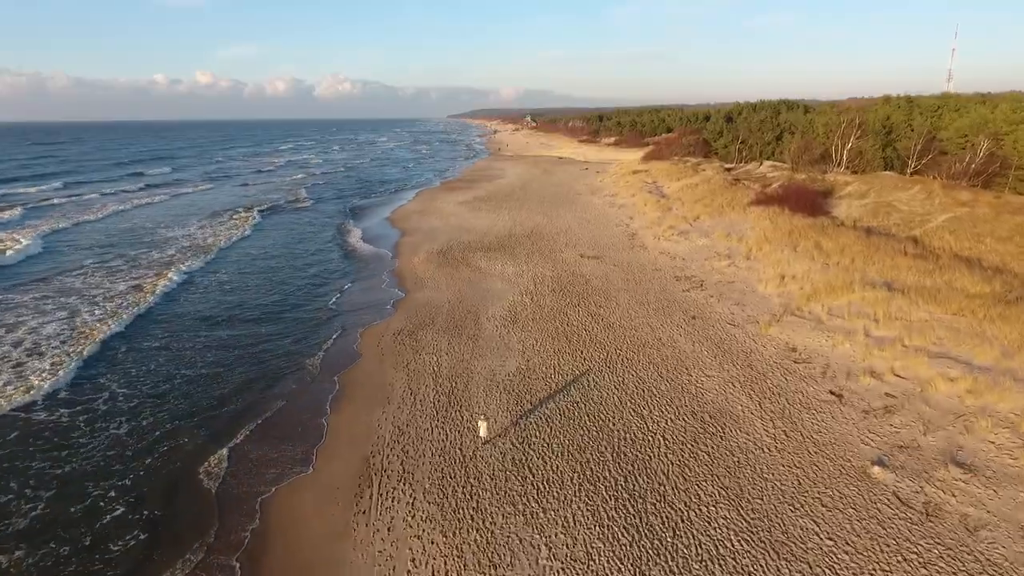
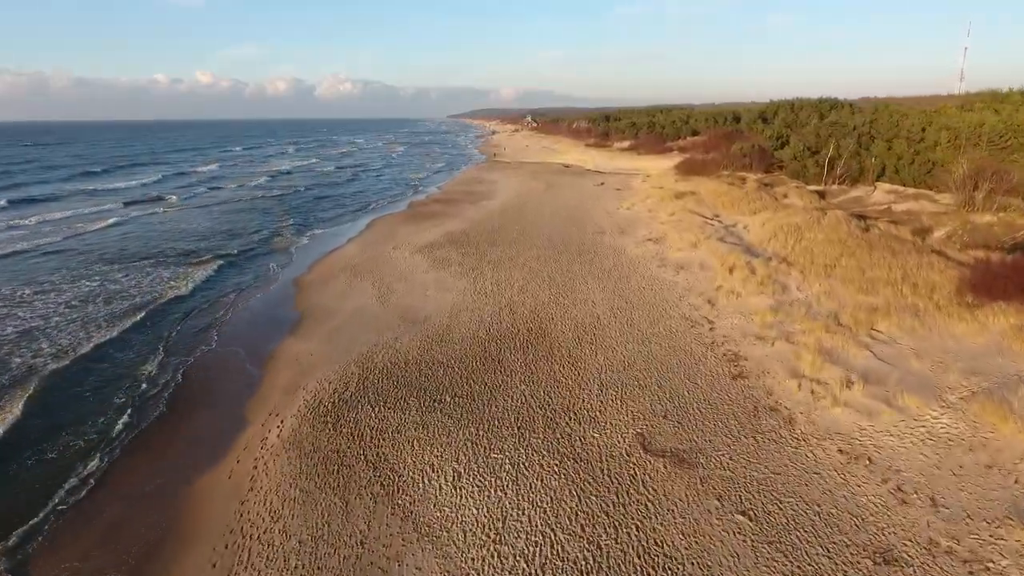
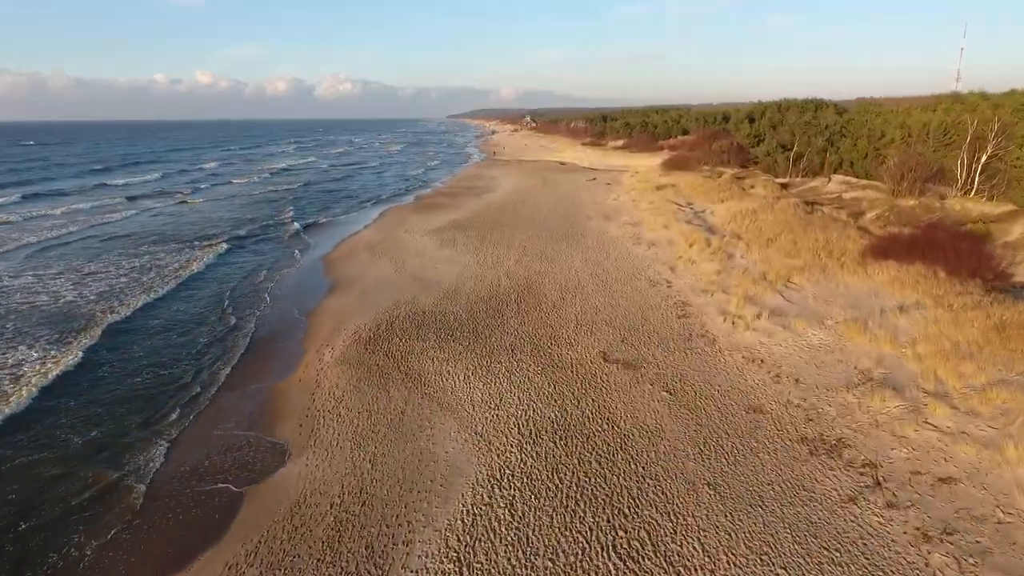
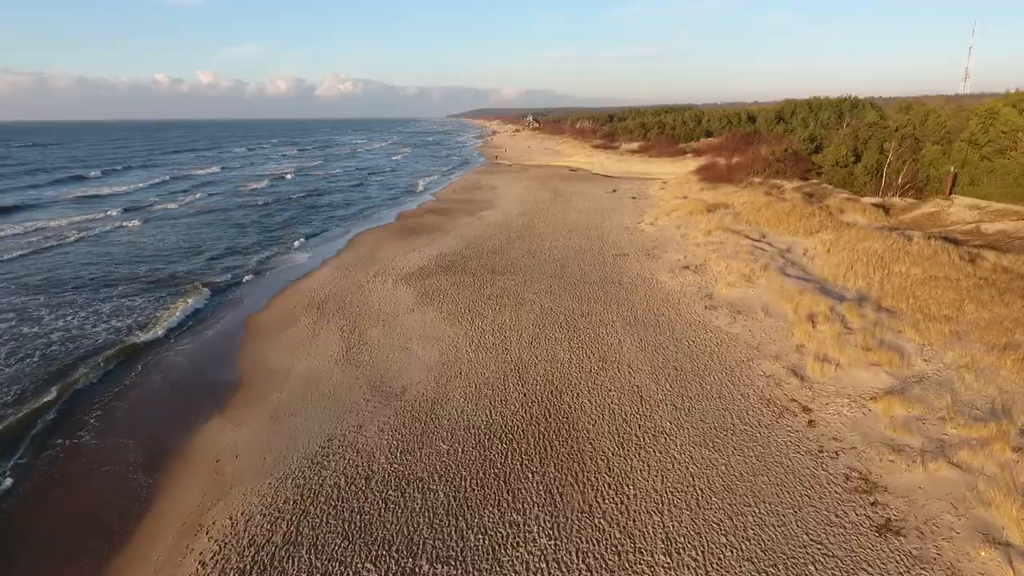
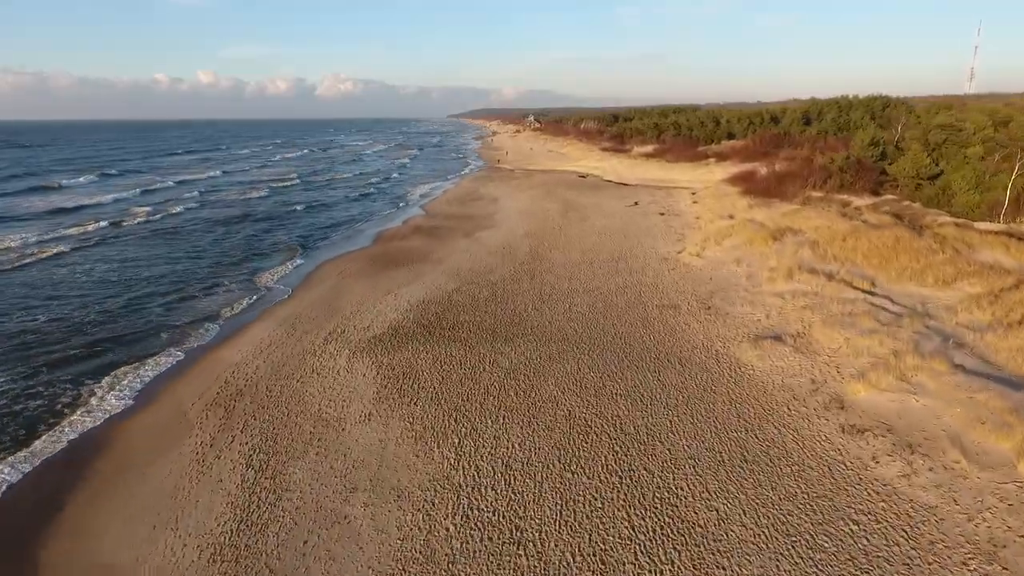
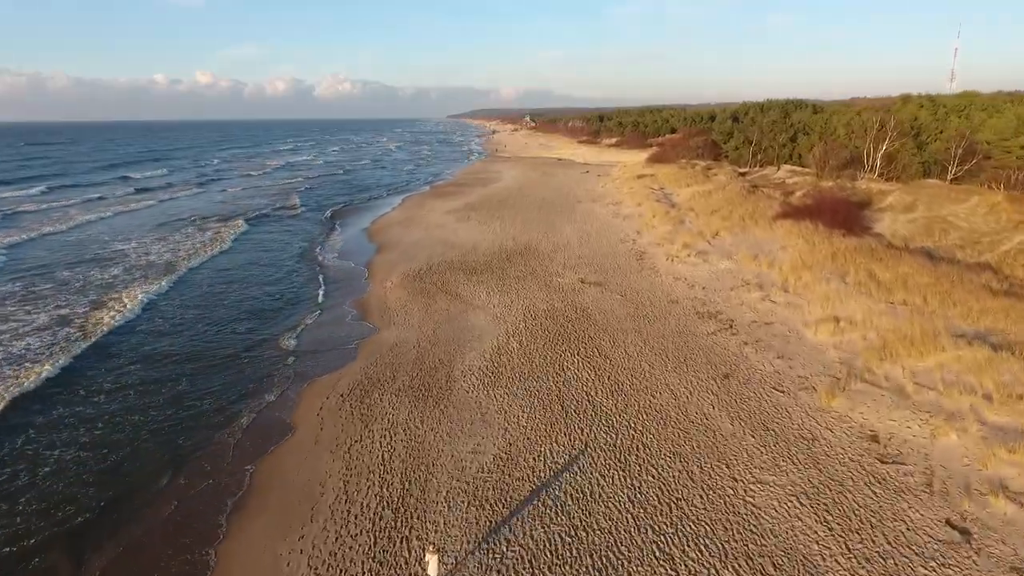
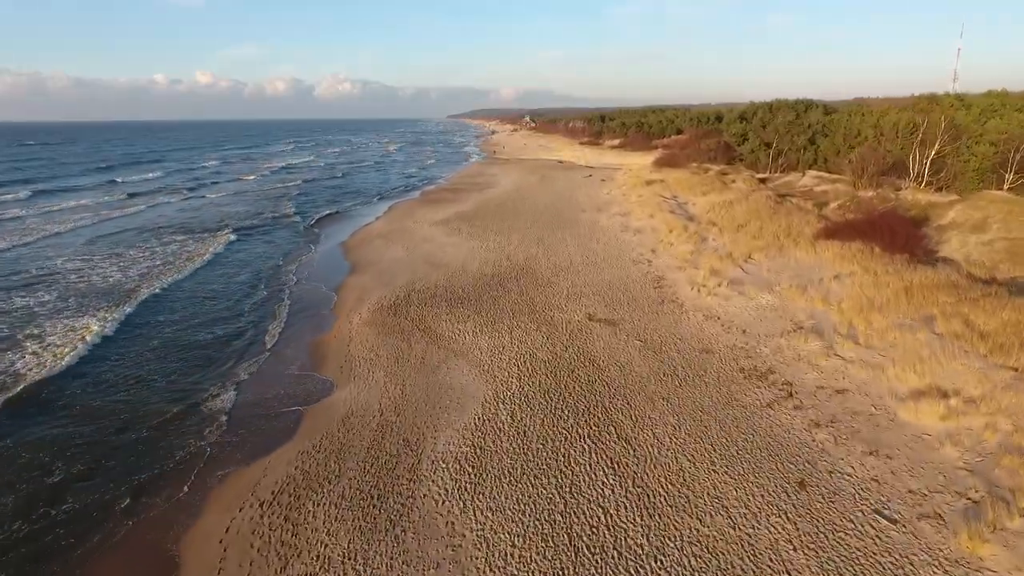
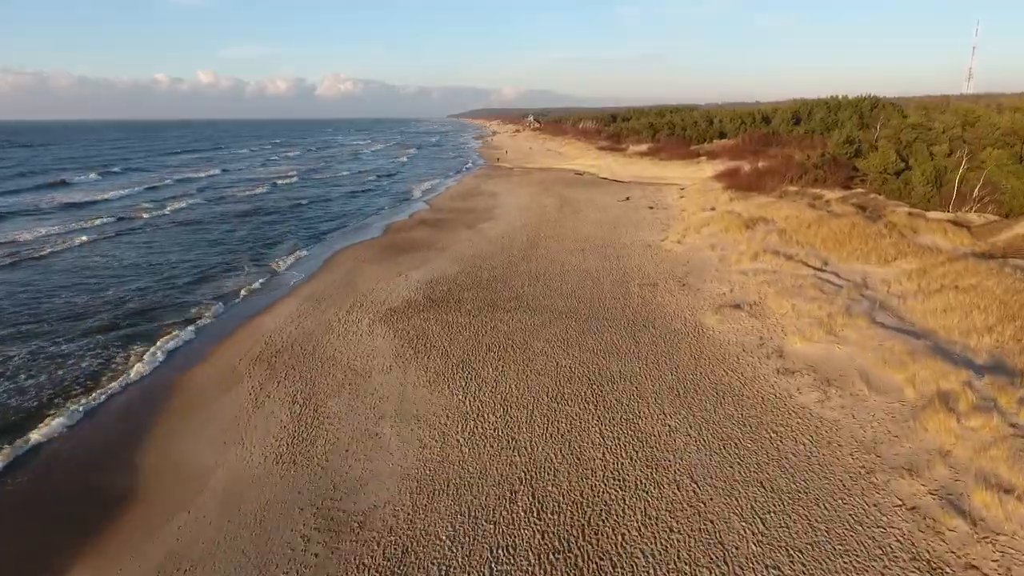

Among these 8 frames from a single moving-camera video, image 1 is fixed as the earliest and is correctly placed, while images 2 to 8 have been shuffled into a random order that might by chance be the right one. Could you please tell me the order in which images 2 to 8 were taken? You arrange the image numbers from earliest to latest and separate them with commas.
6, 7, 3, 2, 4, 8, 5
